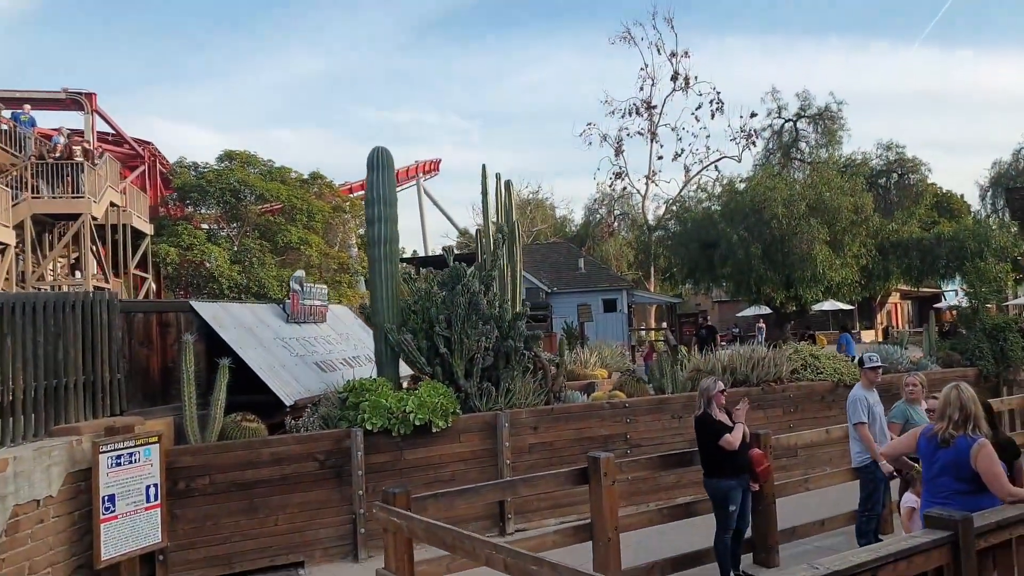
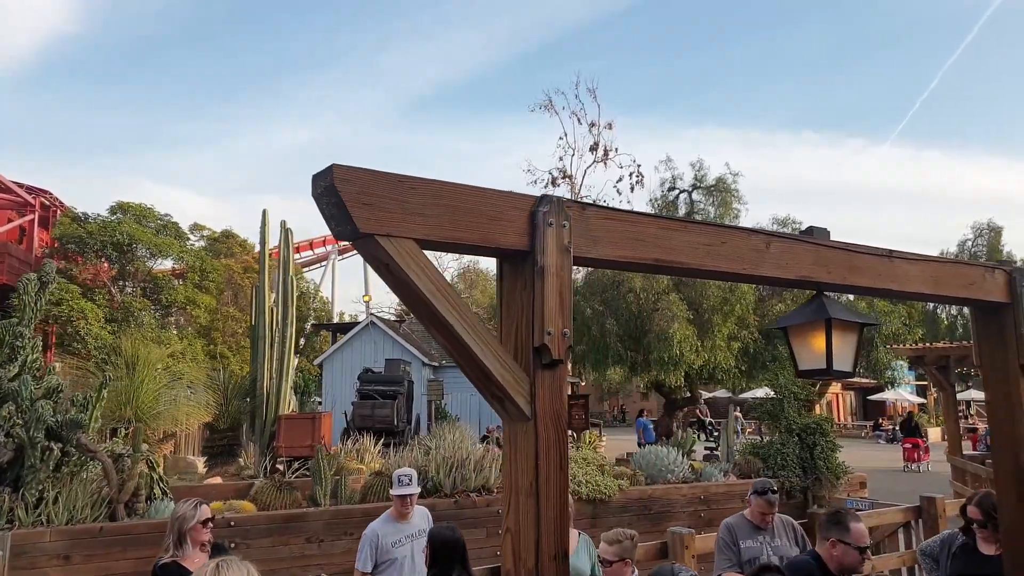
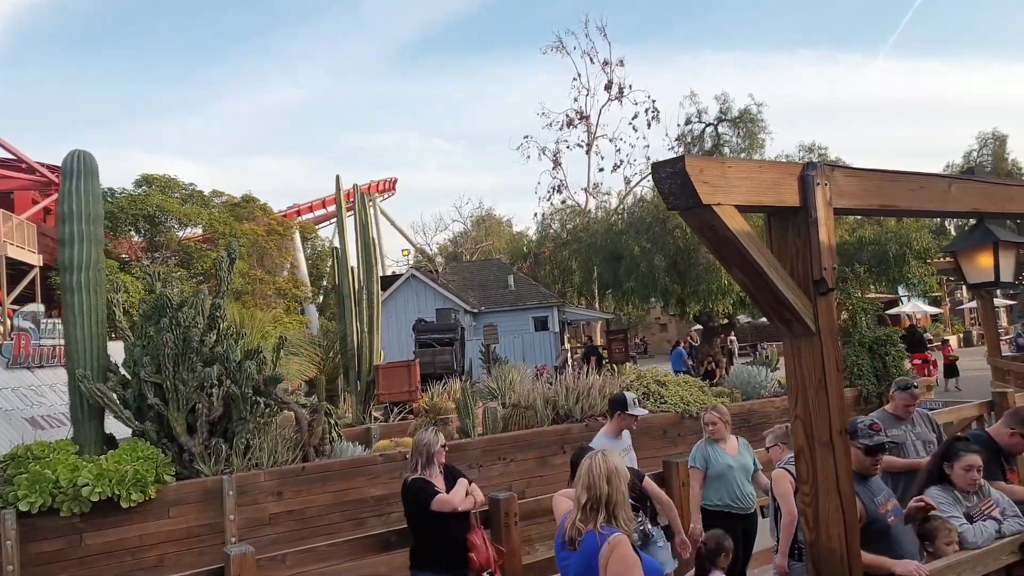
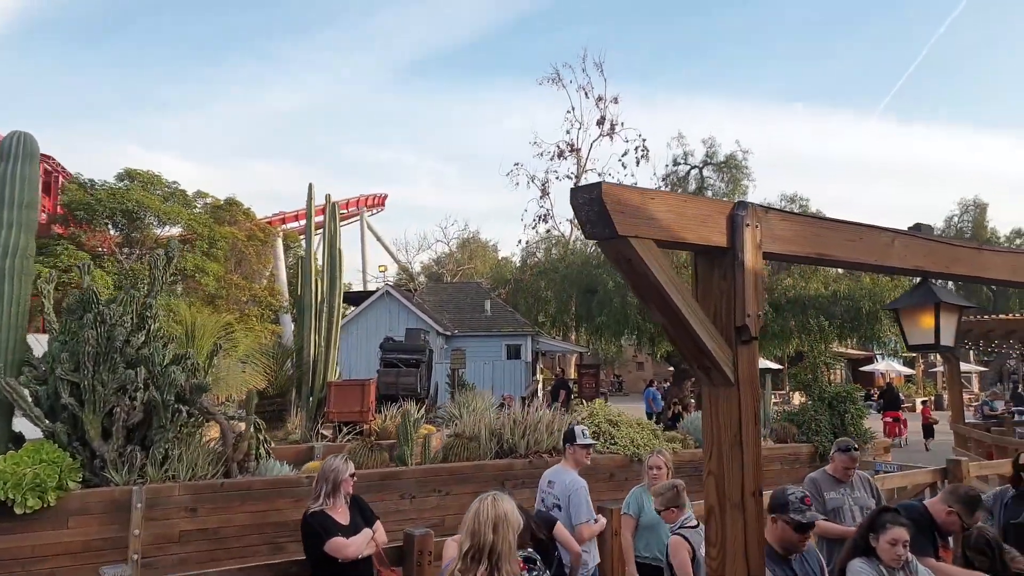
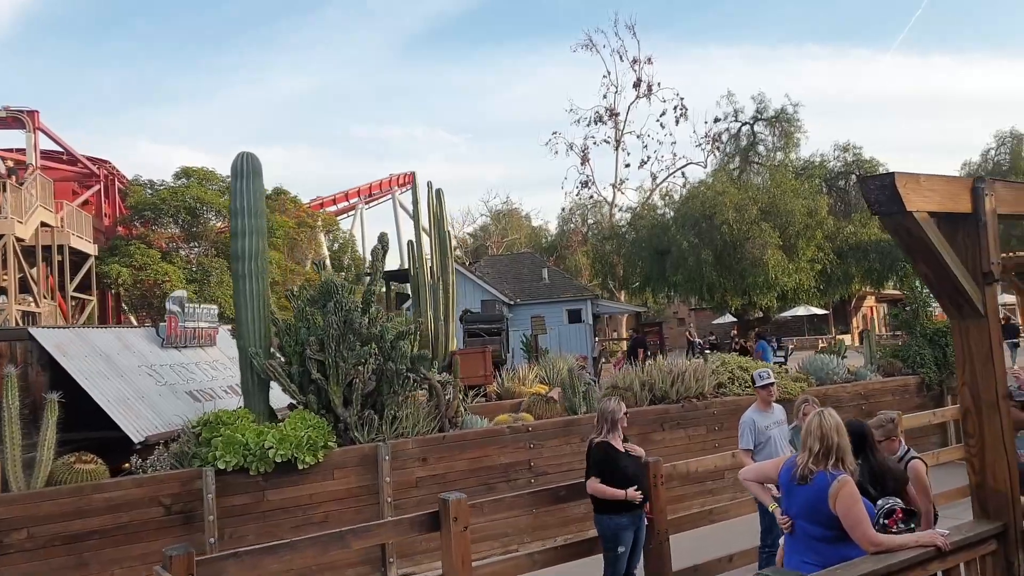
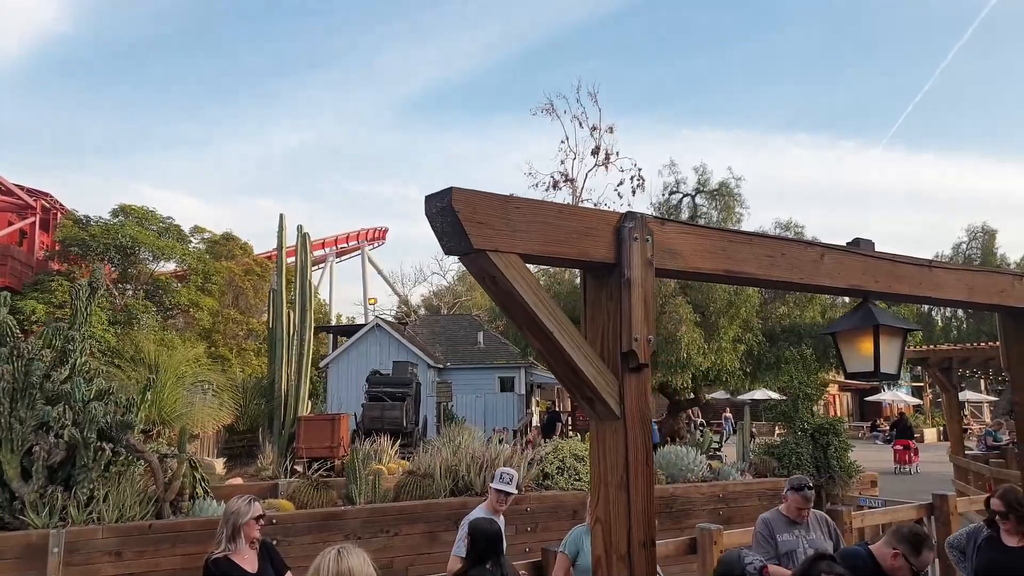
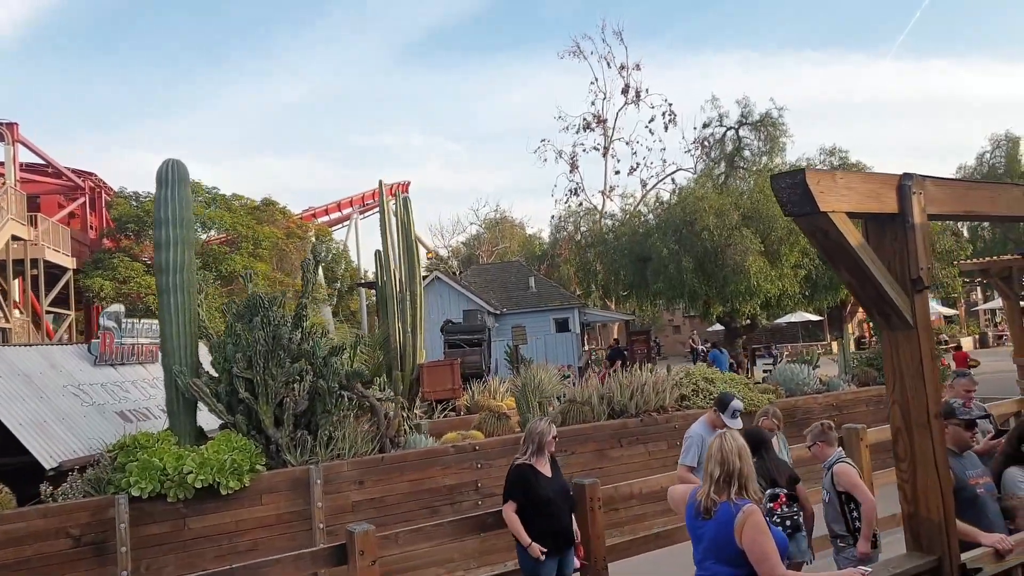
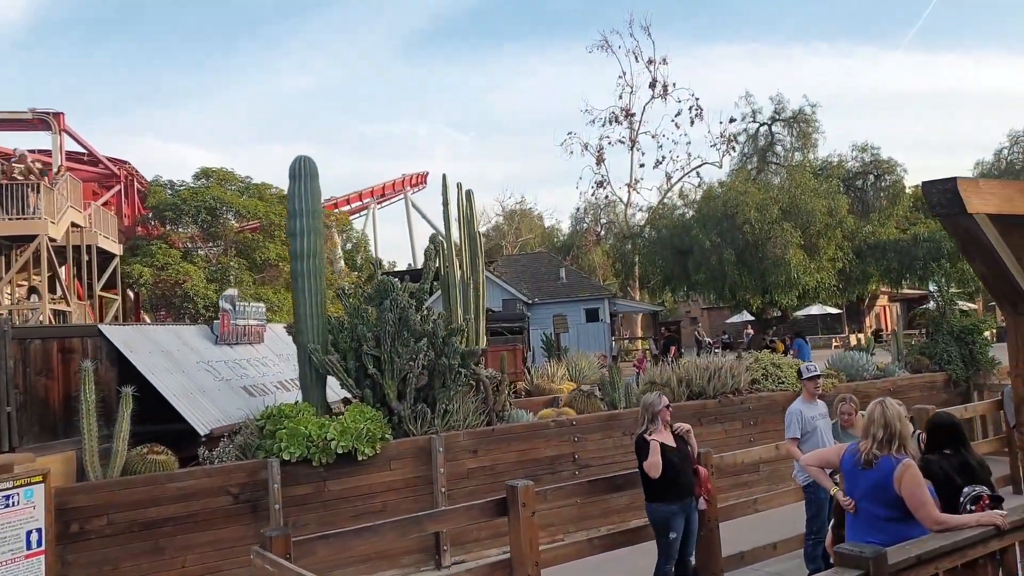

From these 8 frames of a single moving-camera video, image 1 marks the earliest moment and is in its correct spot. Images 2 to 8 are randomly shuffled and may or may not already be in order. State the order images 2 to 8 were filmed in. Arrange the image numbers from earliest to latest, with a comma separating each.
8, 5, 7, 3, 4, 6, 2
